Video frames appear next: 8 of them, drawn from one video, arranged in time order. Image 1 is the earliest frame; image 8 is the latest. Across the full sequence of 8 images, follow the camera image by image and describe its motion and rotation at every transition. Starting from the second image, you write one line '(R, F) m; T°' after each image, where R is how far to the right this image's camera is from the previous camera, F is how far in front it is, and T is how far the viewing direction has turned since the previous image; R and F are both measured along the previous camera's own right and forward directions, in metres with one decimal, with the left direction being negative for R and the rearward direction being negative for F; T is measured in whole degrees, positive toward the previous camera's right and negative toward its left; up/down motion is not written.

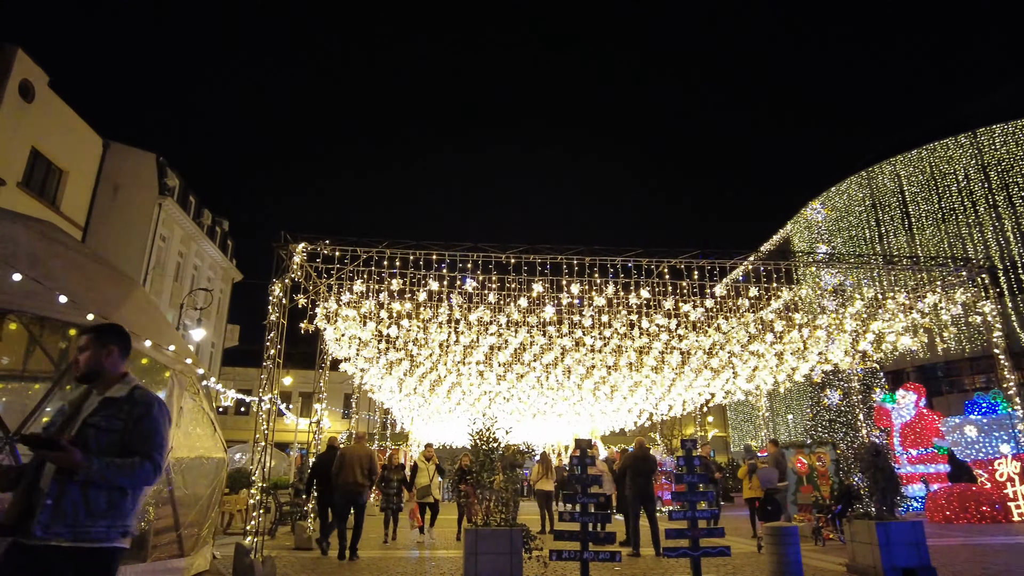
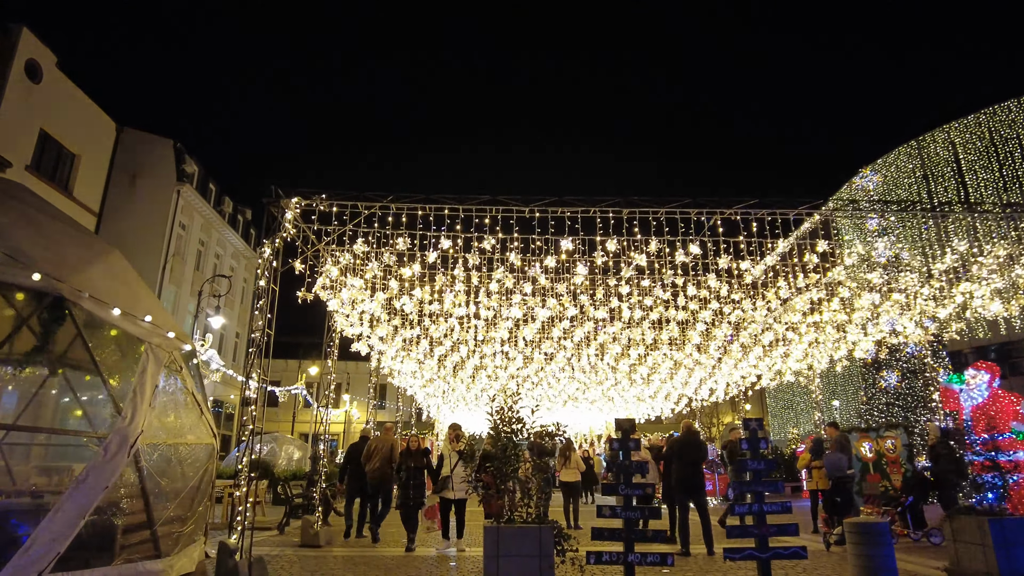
(0.0, +1.7) m; -3°
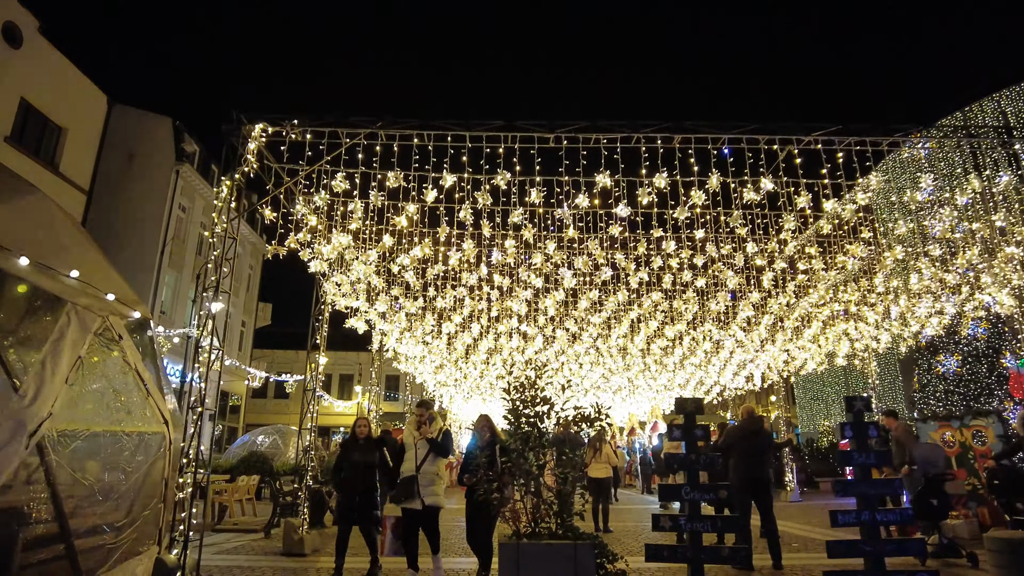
(-0.1, +2.2) m; -1°
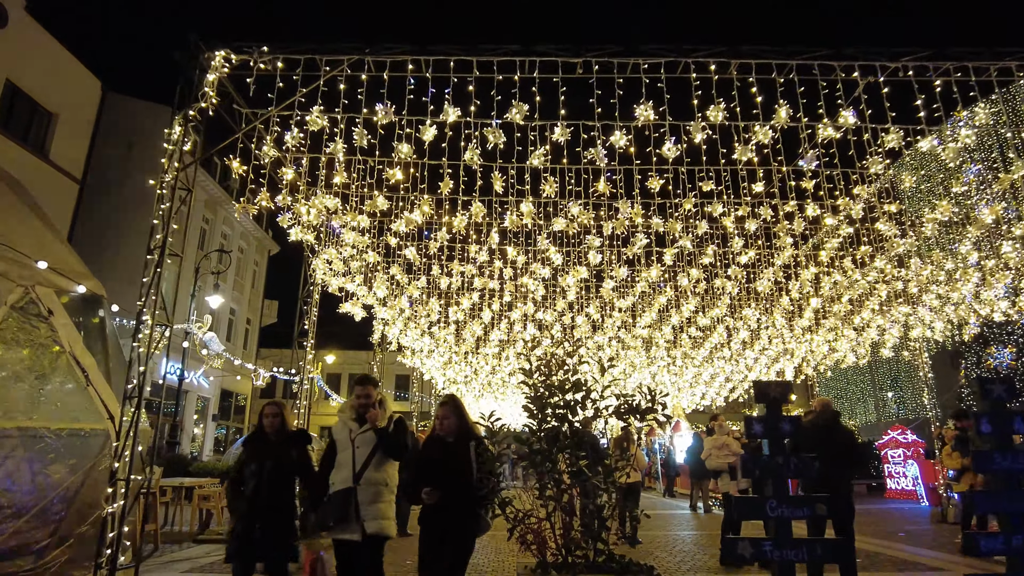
(-0.1, +1.6) m; -1°
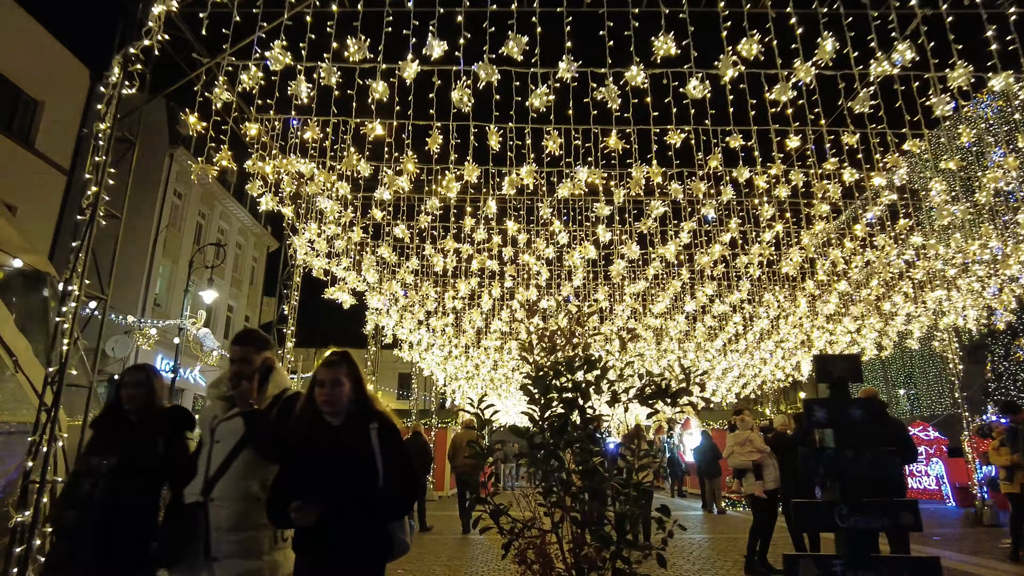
(+0.1, +1.0) m; 0°
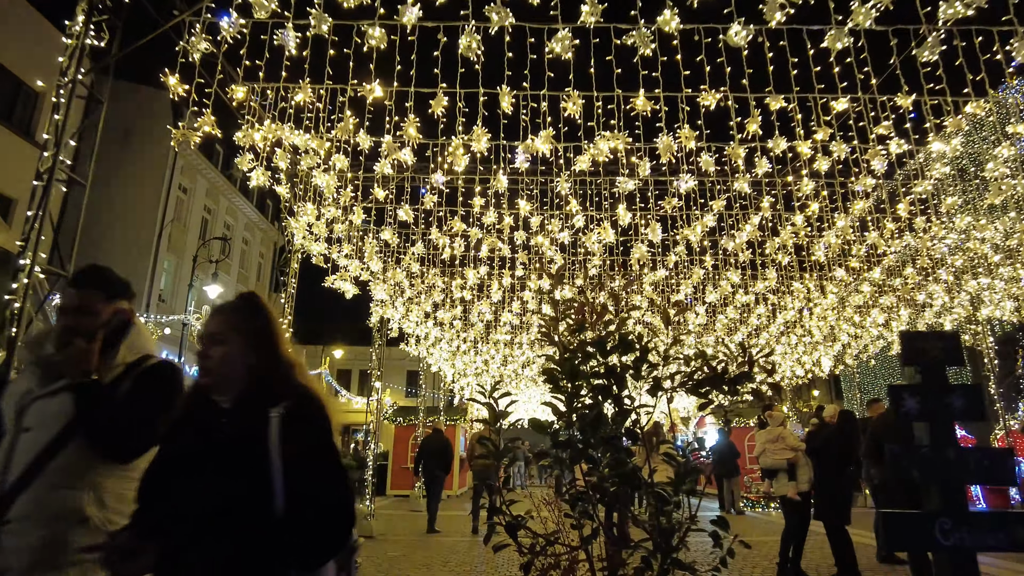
(-0.1, +0.7) m; -1°
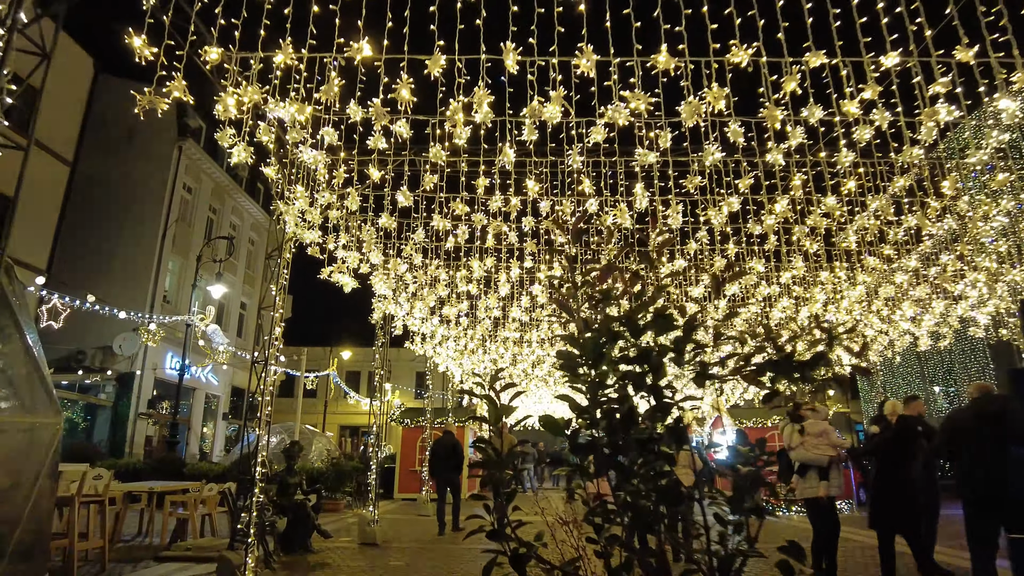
(0.0, +0.7) m; -1°
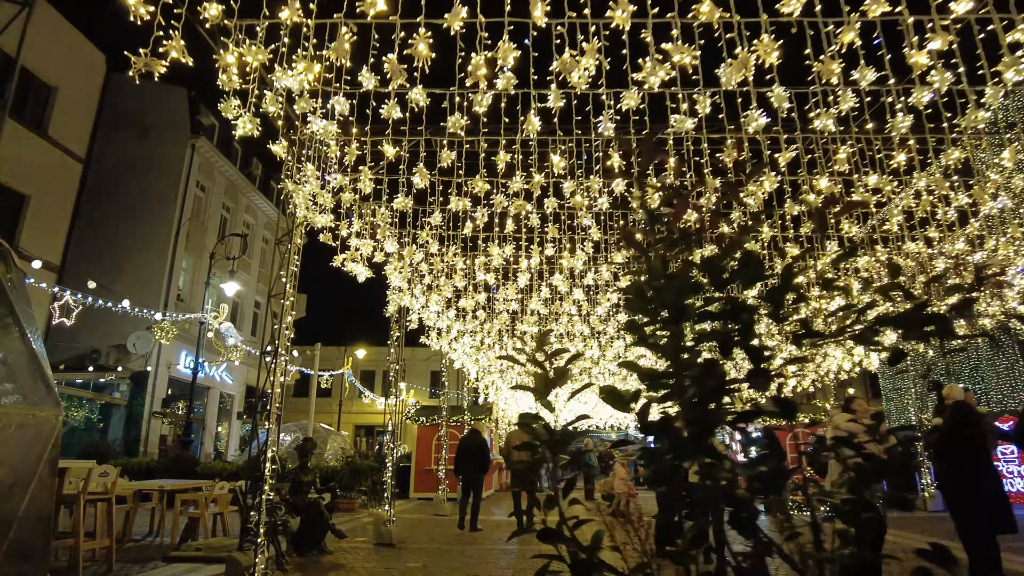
(-0.1, +0.5) m; -1°
